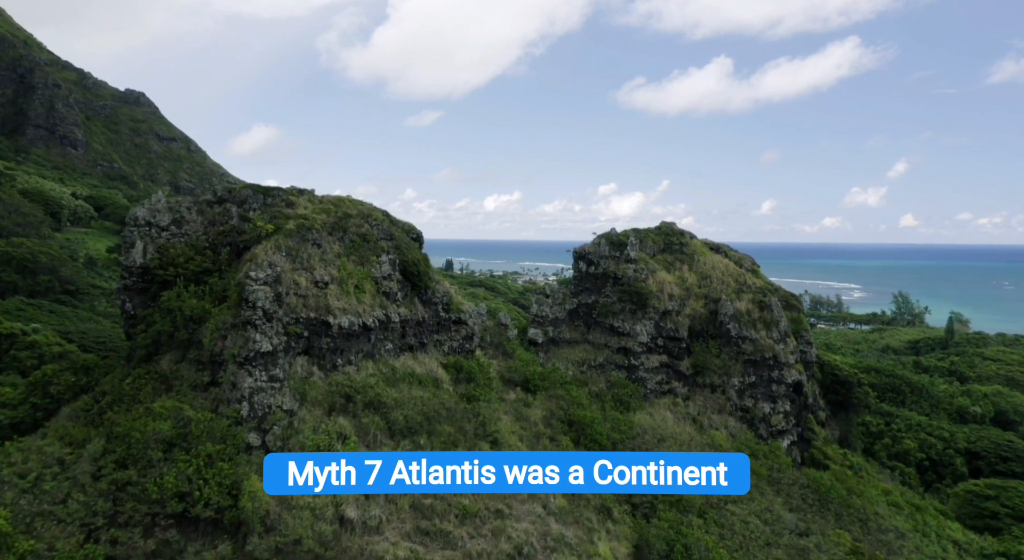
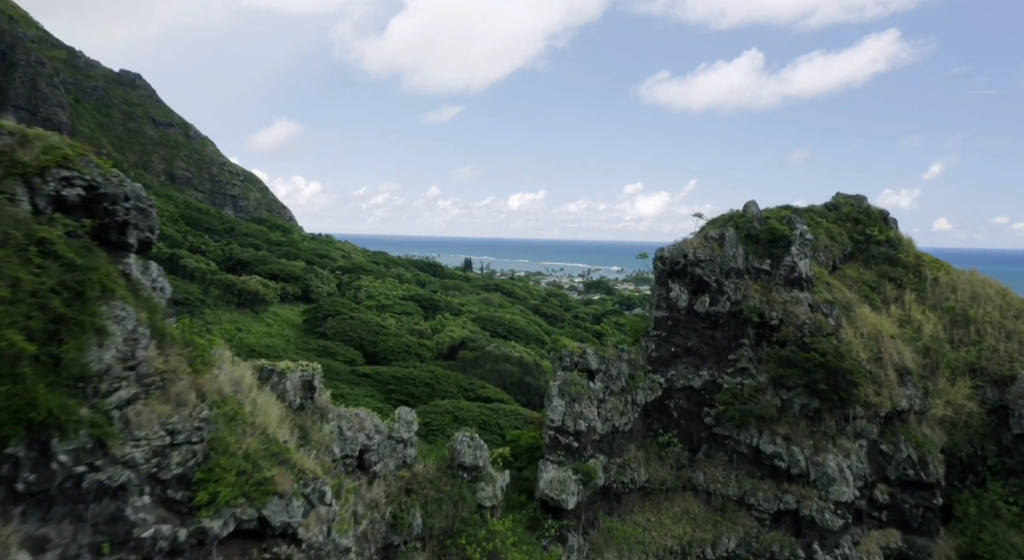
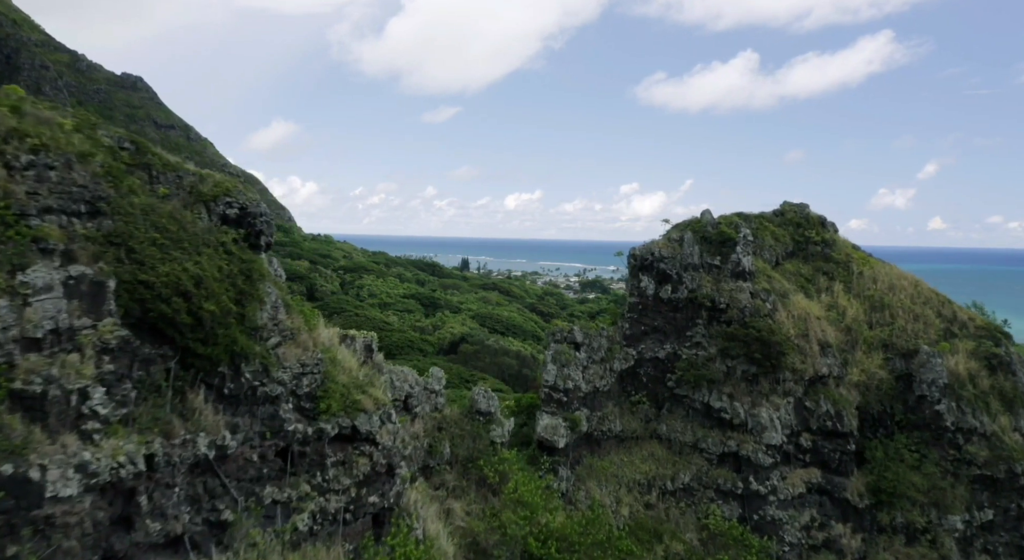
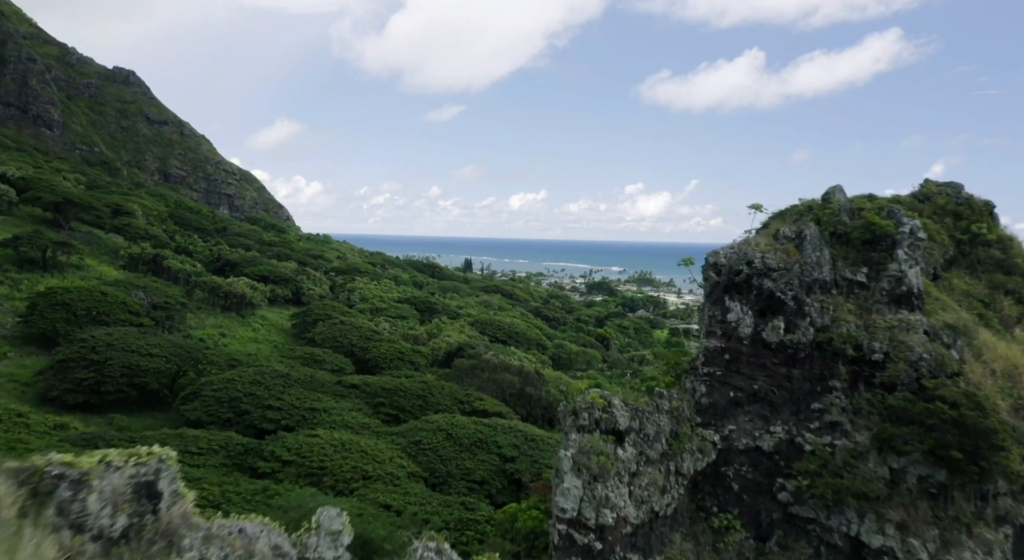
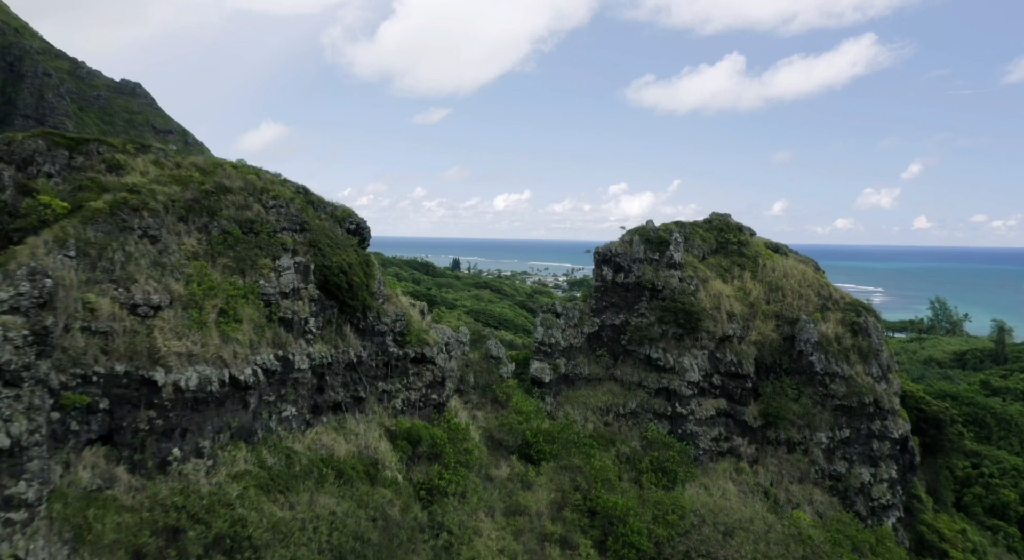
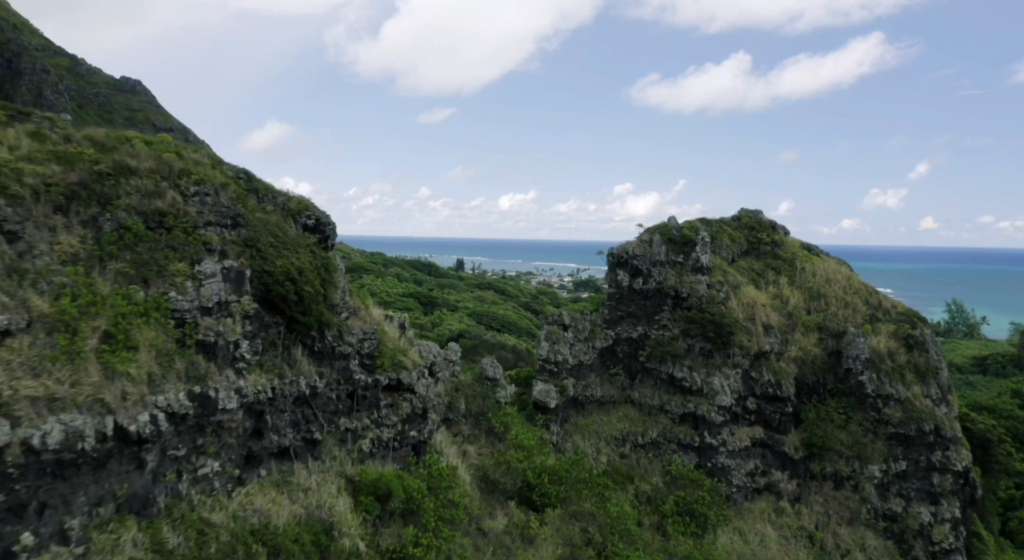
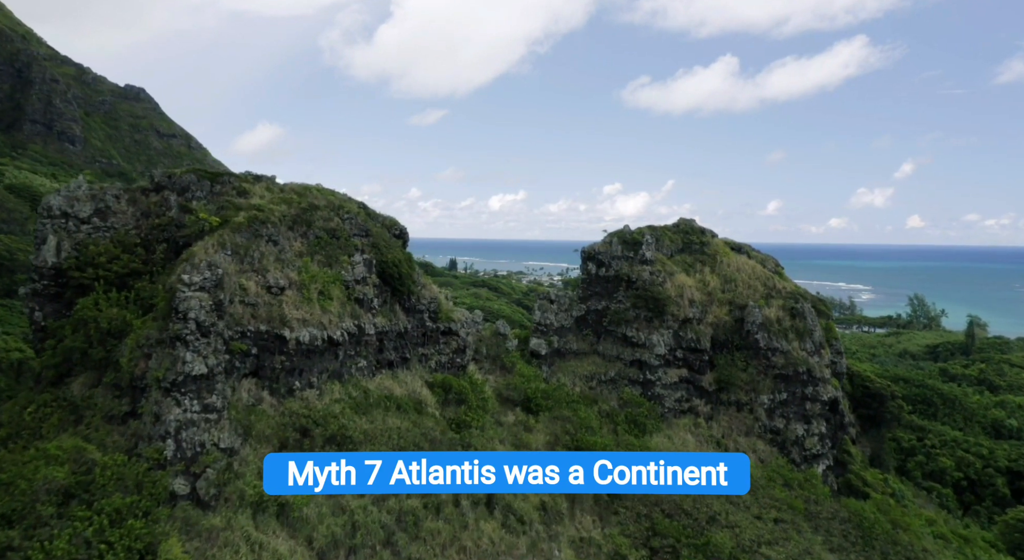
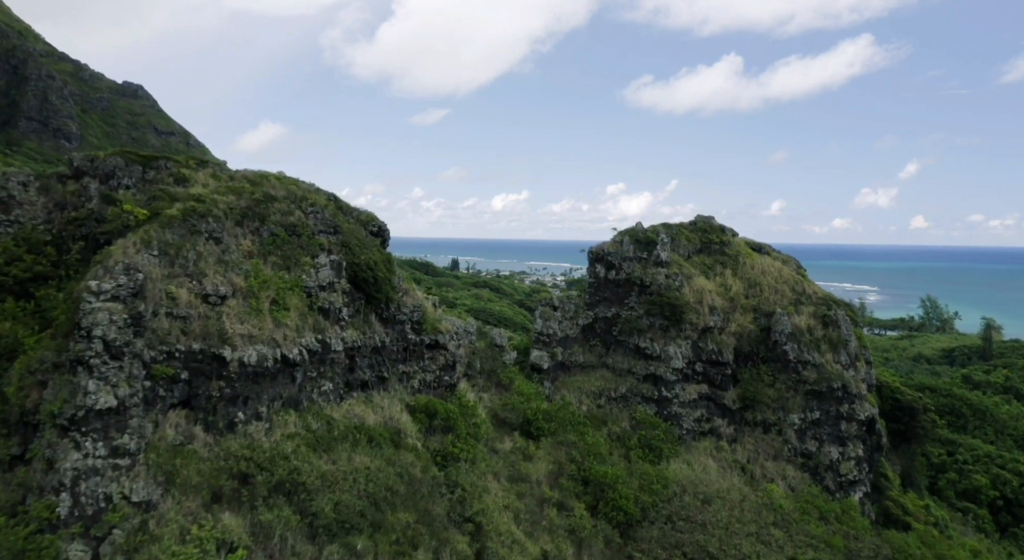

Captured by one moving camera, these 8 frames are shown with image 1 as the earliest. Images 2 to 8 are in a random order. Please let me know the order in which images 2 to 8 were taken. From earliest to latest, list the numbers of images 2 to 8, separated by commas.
7, 8, 5, 6, 3, 2, 4
